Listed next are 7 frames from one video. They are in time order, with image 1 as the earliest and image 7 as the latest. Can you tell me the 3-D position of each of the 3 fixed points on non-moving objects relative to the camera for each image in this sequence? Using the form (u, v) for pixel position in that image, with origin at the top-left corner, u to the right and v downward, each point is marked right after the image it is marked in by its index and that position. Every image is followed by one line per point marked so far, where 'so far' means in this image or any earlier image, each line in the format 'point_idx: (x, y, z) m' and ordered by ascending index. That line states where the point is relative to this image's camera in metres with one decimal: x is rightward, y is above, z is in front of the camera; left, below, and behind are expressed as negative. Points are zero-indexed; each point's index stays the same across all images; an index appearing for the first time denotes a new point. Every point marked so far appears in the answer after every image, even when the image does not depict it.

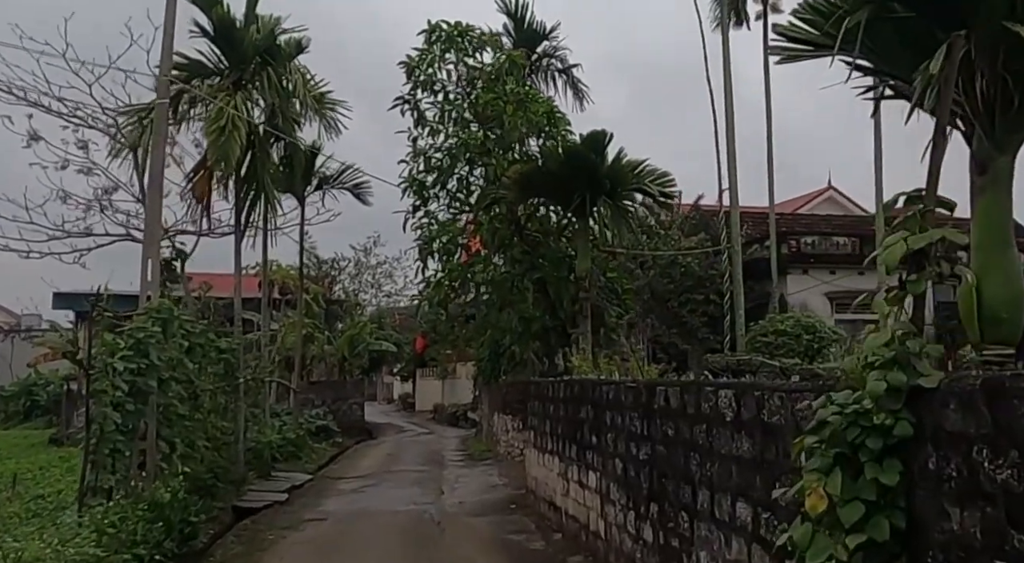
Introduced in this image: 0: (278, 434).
0: (-4.0, -2.6, +14.9) m
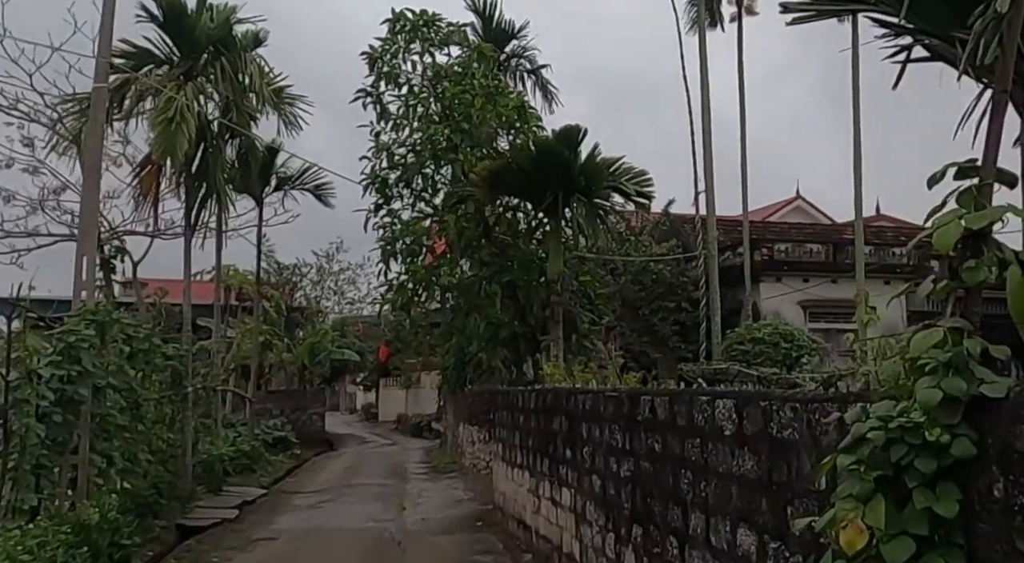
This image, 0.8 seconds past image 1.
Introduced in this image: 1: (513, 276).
0: (-4.6, -2.7, +14.1) m
1: (0.0, +0.1, +10.0) m
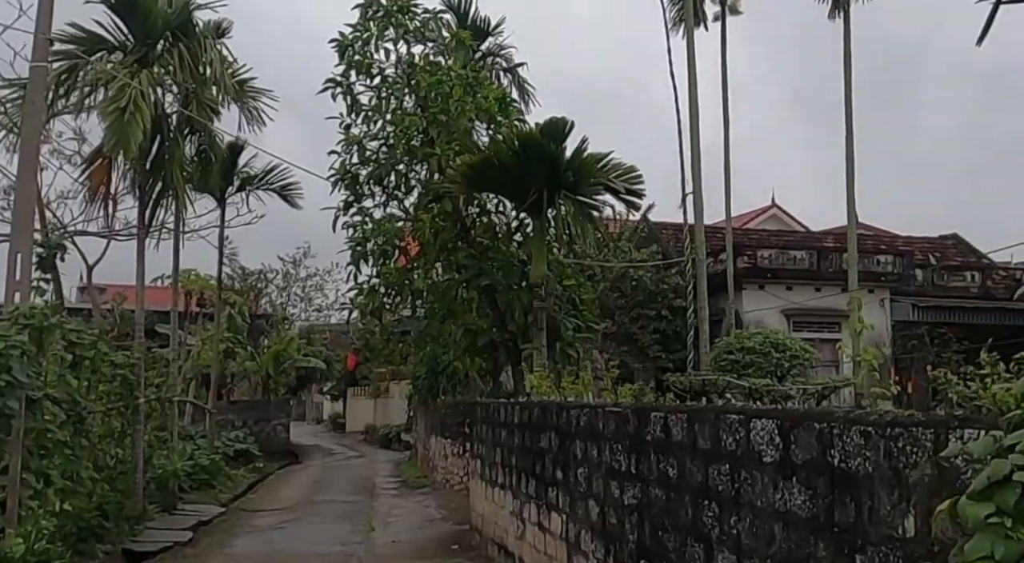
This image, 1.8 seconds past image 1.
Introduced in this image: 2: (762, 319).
0: (-5.0, -2.7, +13.3) m
1: (-0.2, 0.0, +9.3) m
2: (+4.7, -0.7, +16.4) m
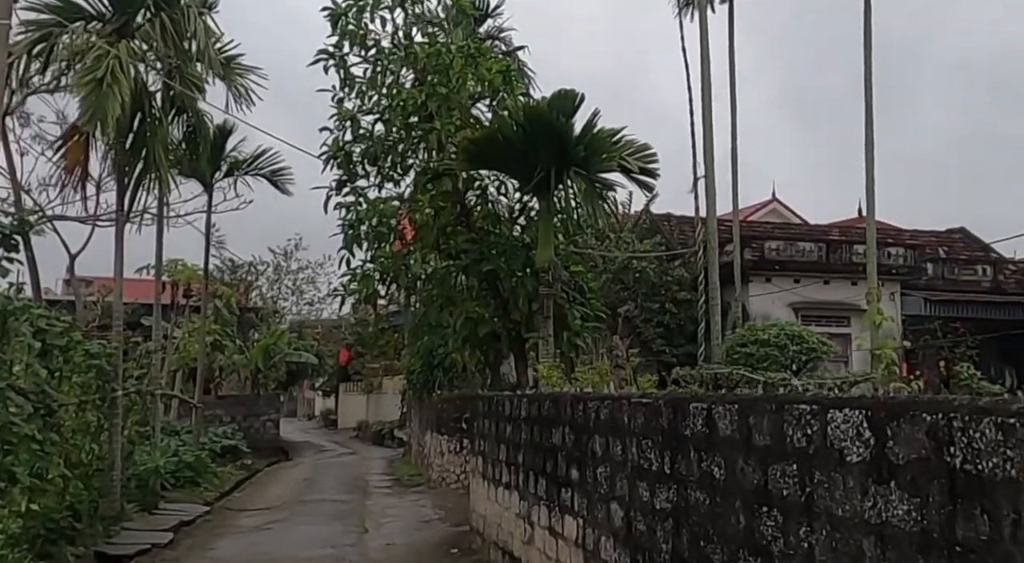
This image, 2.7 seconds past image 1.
0: (-5.0, -2.5, +12.6) m
1: (-0.2, +0.2, +8.7) m
2: (+4.6, -0.6, +15.8) m
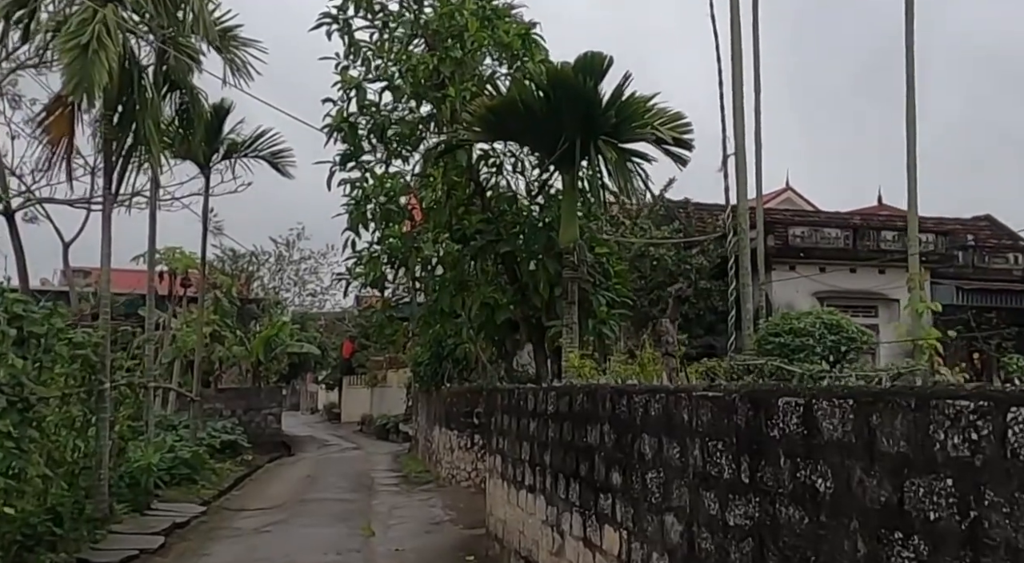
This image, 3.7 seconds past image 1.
0: (-4.8, -2.4, +12.0) m
1: (0.0, +0.3, +8.0) m
2: (+4.8, -0.4, +15.1) m
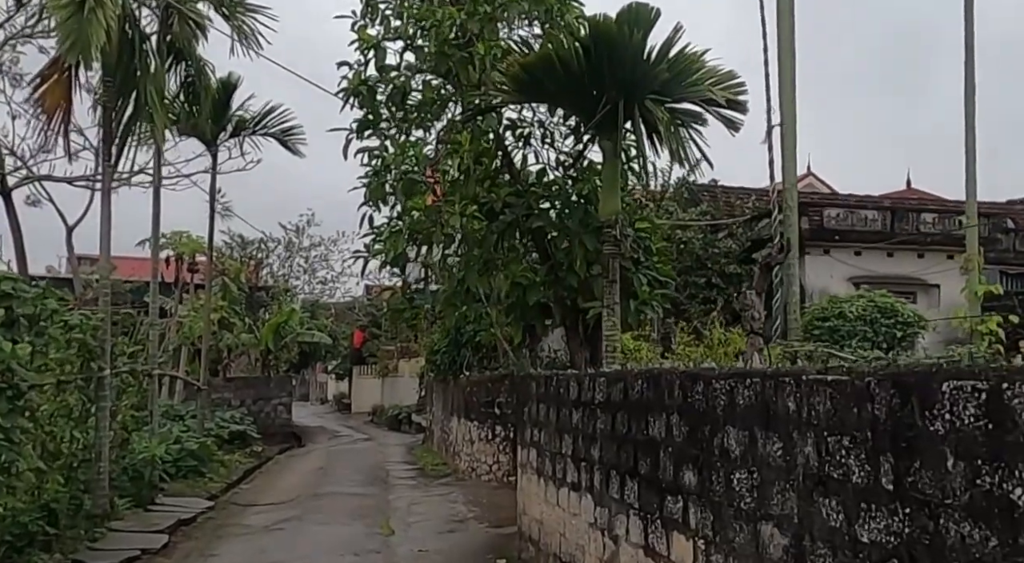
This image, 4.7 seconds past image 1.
0: (-4.5, -2.1, +11.4) m
1: (+0.3, +0.5, +7.3) m
2: (+5.2, -0.1, +14.4) m
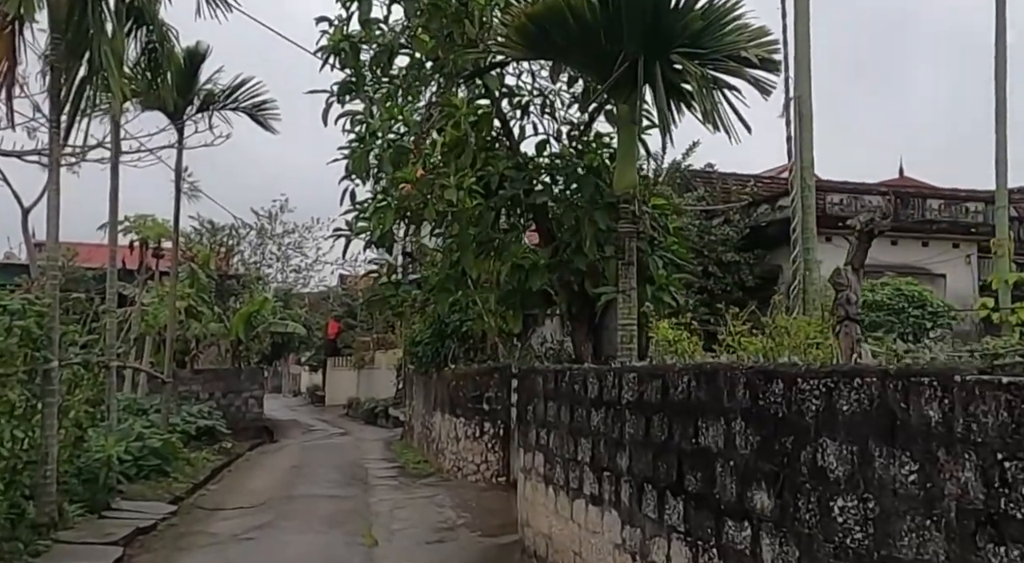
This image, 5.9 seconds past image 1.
0: (-4.6, -1.9, +10.5) m
1: (+0.3, +0.6, +6.5) m
2: (+5.0, +0.1, +13.8) m
